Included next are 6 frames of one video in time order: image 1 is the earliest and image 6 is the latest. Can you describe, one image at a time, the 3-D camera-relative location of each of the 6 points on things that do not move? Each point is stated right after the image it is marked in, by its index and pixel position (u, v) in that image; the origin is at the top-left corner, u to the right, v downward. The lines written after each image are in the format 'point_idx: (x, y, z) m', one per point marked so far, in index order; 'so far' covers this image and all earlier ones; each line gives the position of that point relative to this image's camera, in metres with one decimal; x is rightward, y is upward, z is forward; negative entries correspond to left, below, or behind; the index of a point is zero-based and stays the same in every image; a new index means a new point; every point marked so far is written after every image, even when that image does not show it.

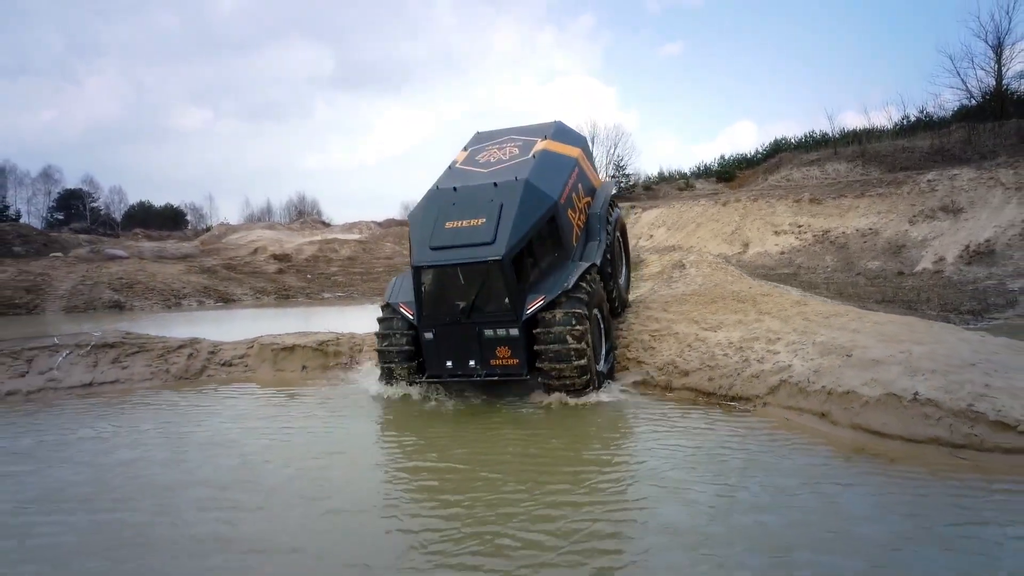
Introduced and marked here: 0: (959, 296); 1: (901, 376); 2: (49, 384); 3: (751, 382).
0: (+10.9, -0.2, +17.5) m
1: (+3.7, -0.8, +6.8) m
2: (-6.1, -1.3, +9.6) m
3: (+2.7, -1.0, +8.0) m
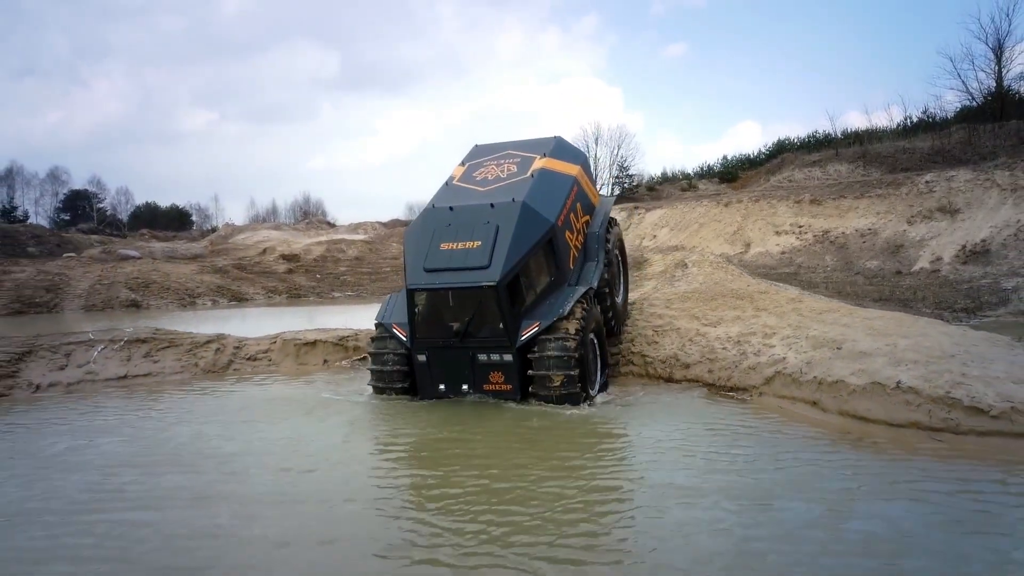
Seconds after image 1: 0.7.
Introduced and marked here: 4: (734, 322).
0: (+11.1, -0.2, +18.0) m
1: (+3.8, -0.8, +7.3) m
2: (-6.0, -1.2, +10.1) m
3: (+2.8, -1.0, +8.5) m
4: (+3.0, -0.4, +9.8) m
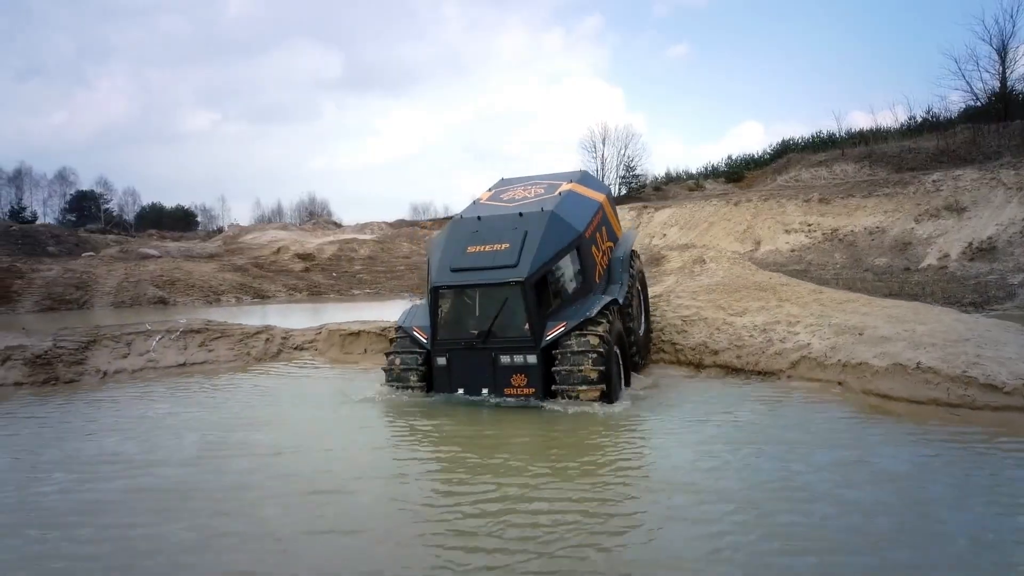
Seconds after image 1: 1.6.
0: (+11.7, -0.1, +18.6) m
1: (+4.3, -0.7, +7.9) m
2: (-5.4, -1.1, +10.8) m
3: (+3.3, -0.9, +9.2) m
4: (+3.6, -0.3, +10.4) m
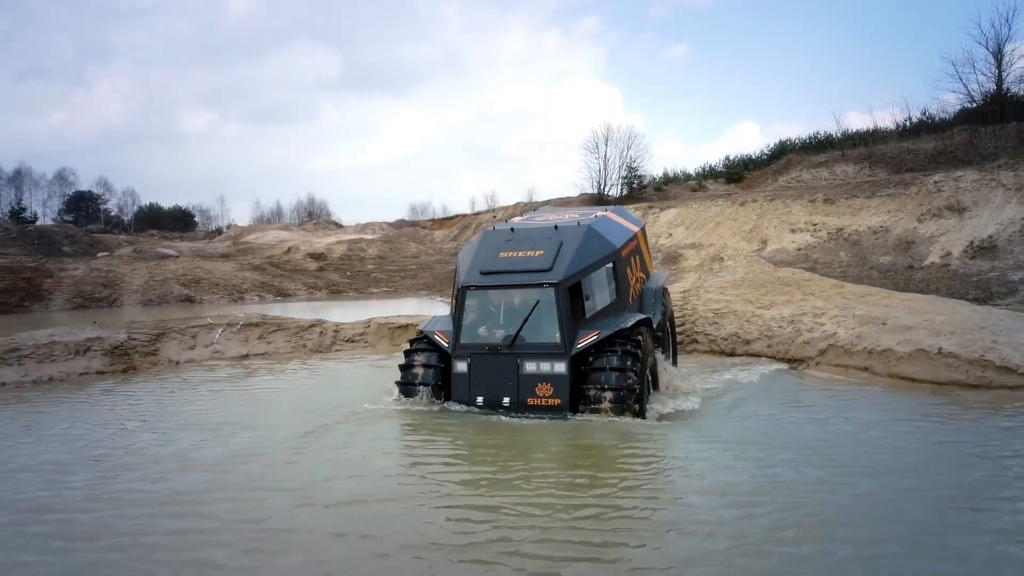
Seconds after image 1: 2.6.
0: (+12.3, 0.0, +19.5) m
1: (+5.0, -0.6, +8.7) m
2: (-4.8, -1.1, +11.5) m
3: (+4.0, -0.8, +10.0) m
4: (+4.3, -0.3, +11.2) m
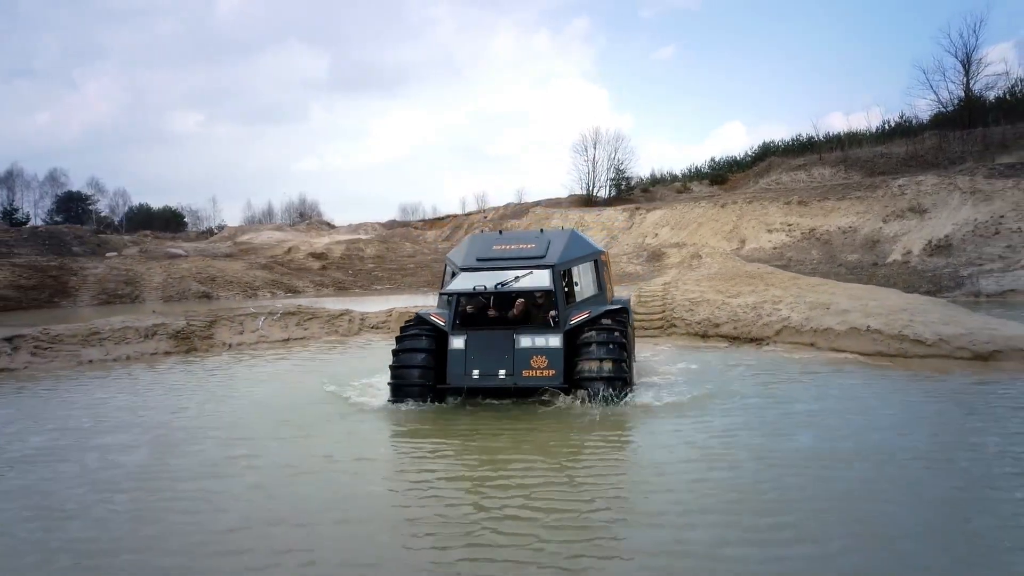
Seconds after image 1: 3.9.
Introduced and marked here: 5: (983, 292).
0: (+12.2, +0.2, +21.6) m
1: (+5.2, -0.4, +10.7) m
2: (-4.7, -0.9, +13.3) m
3: (+4.2, -0.7, +11.9) m
4: (+4.4, -0.1, +13.2) m
5: (+13.0, -0.1, +19.8) m
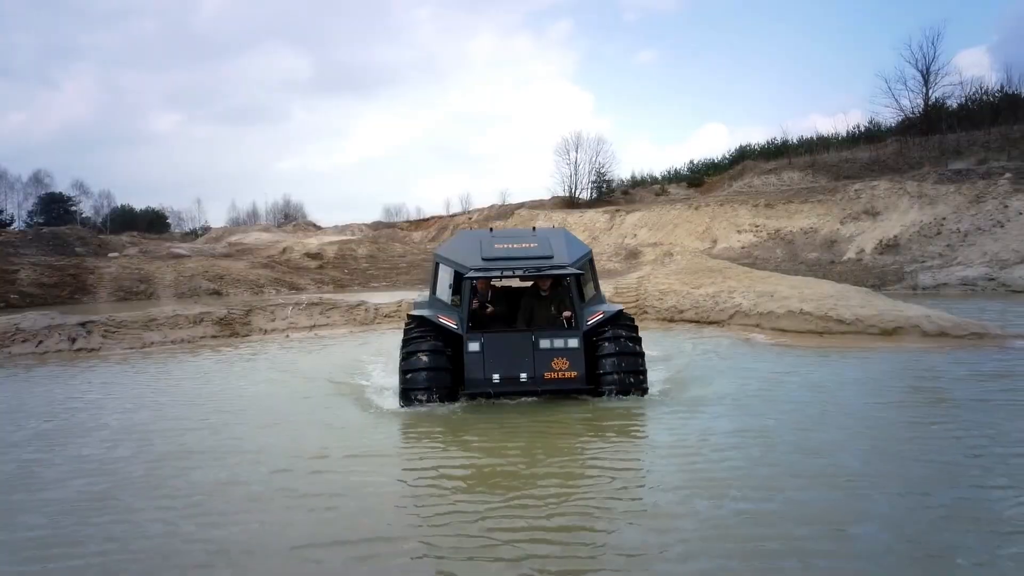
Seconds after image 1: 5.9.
0: (+11.9, +0.4, +24.0) m
1: (+5.2, -0.3, +13.0) m
2: (-4.8, -0.8, +15.4) m
3: (+4.1, -0.5, +14.2) m
4: (+4.3, +0.1, +15.5) m
5: (+12.7, 0.0, +22.3) m
